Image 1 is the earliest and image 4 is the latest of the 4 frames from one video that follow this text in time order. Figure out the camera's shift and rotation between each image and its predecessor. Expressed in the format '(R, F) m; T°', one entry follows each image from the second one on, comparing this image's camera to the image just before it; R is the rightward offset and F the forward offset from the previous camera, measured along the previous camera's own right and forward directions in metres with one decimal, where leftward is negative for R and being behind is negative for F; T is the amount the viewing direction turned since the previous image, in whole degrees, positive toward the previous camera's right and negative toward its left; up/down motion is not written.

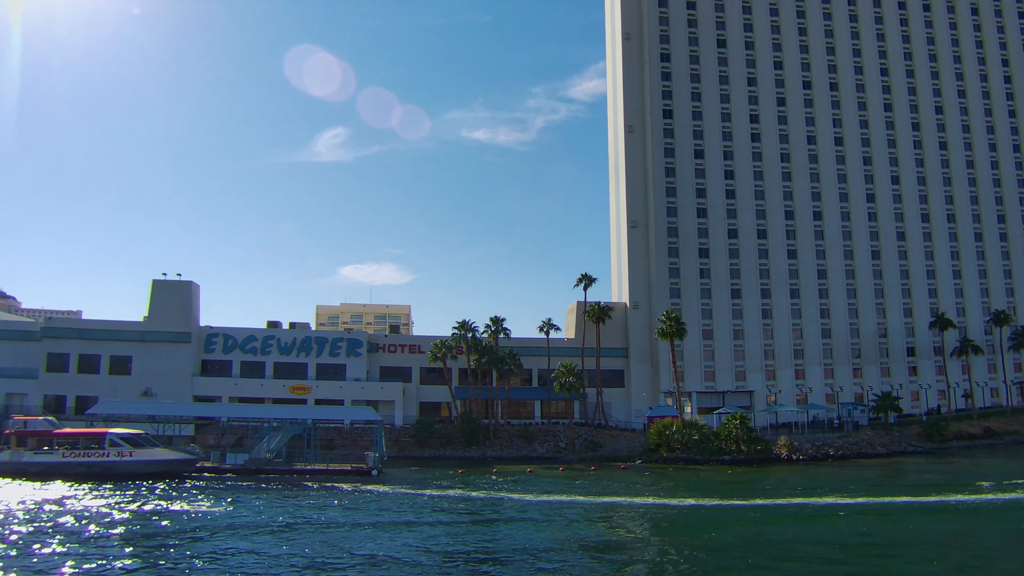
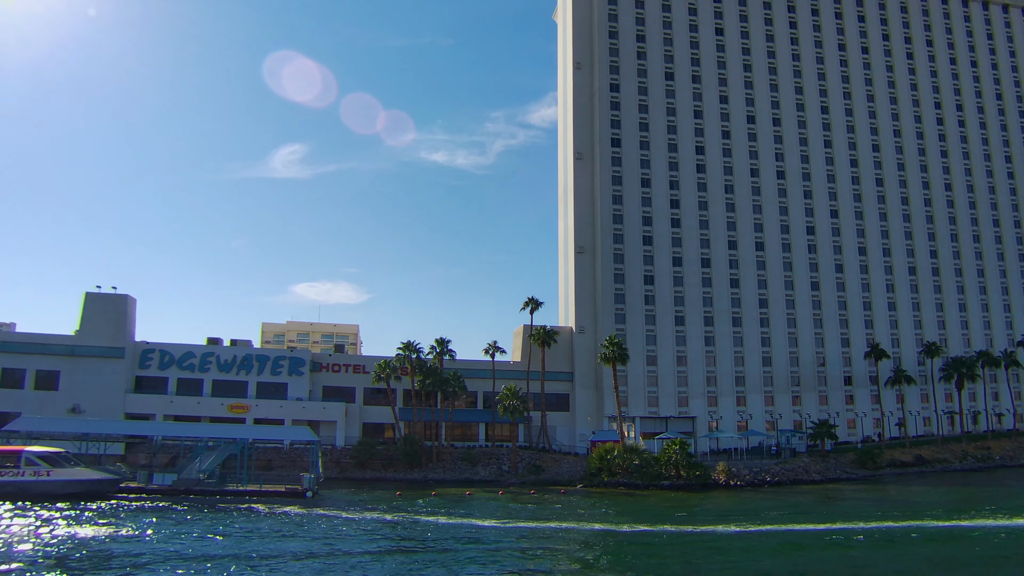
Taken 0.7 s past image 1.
(+1.0, -0.1) m; +3°
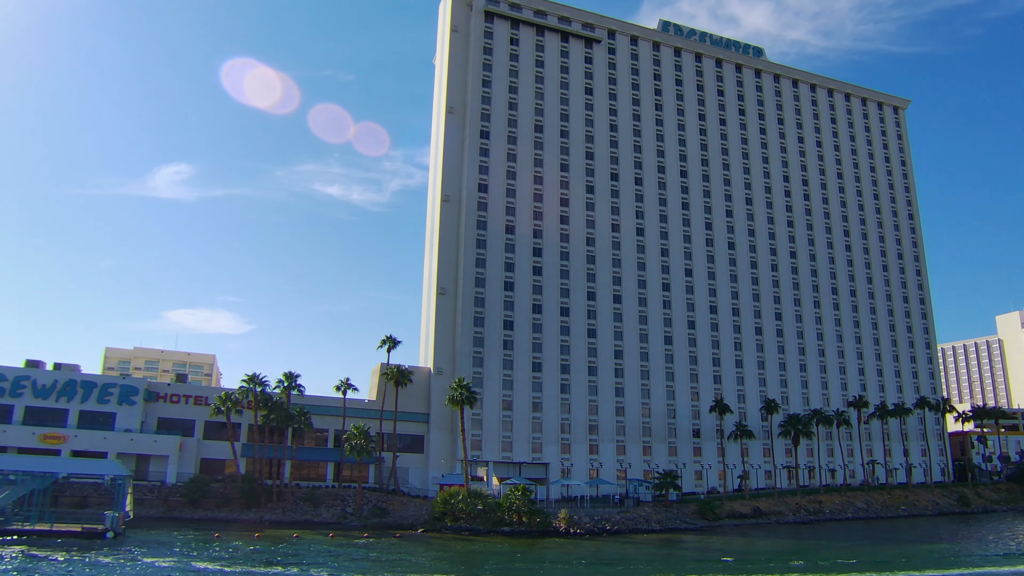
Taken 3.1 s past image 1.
(+3.5, +0.3) m; +8°
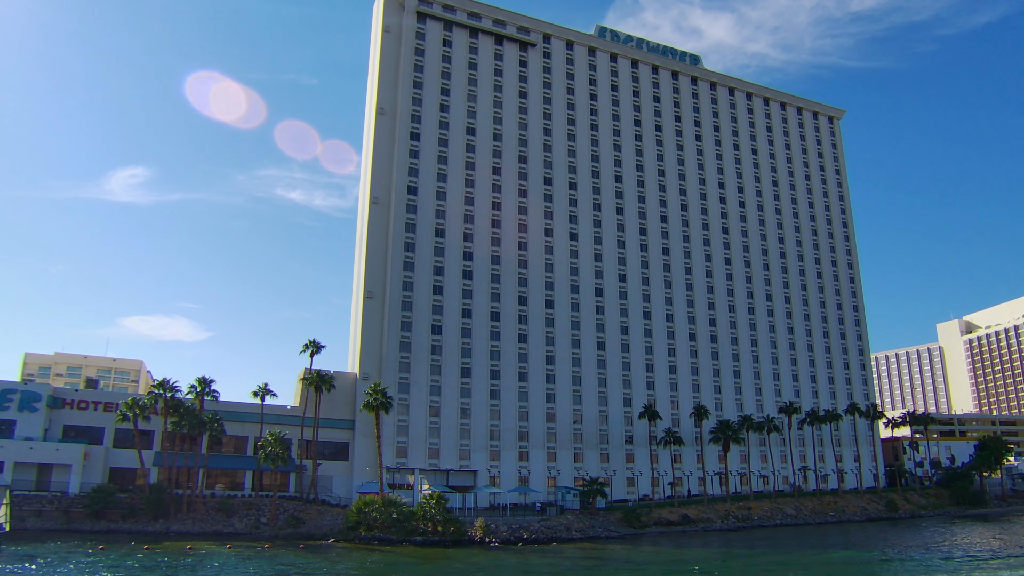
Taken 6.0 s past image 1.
(+4.4, +1.1) m; +2°
